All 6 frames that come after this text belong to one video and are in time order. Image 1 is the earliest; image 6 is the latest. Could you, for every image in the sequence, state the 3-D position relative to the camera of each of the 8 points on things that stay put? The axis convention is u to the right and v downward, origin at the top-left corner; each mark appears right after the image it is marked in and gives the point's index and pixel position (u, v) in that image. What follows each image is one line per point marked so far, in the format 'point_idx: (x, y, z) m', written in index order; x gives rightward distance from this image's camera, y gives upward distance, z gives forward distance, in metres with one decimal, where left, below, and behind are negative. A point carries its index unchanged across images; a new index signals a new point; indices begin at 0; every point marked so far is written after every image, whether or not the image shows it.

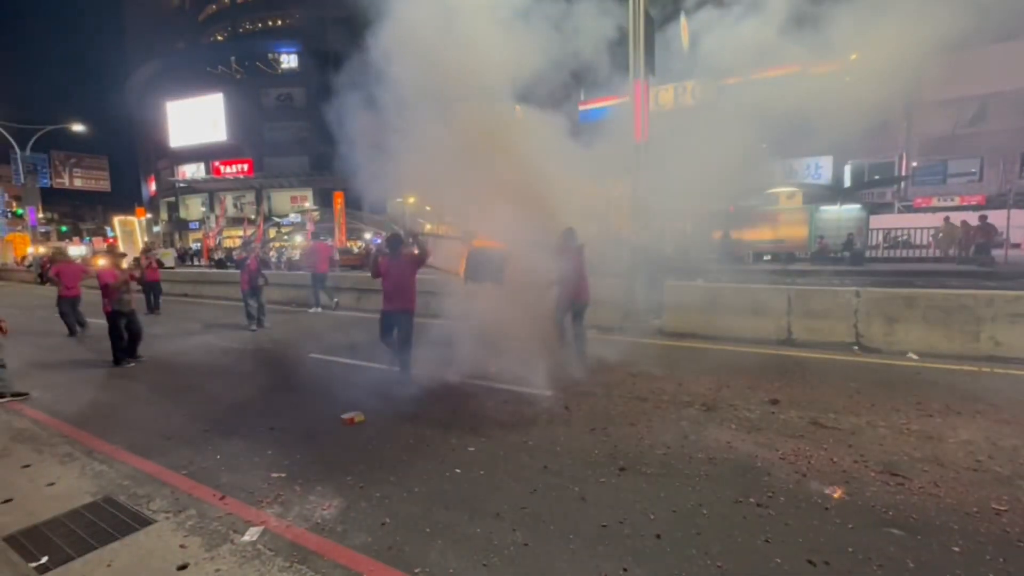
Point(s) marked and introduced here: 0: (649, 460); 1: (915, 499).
0: (+1.1, -1.4, +3.8) m
1: (+2.7, -1.4, +3.2) m
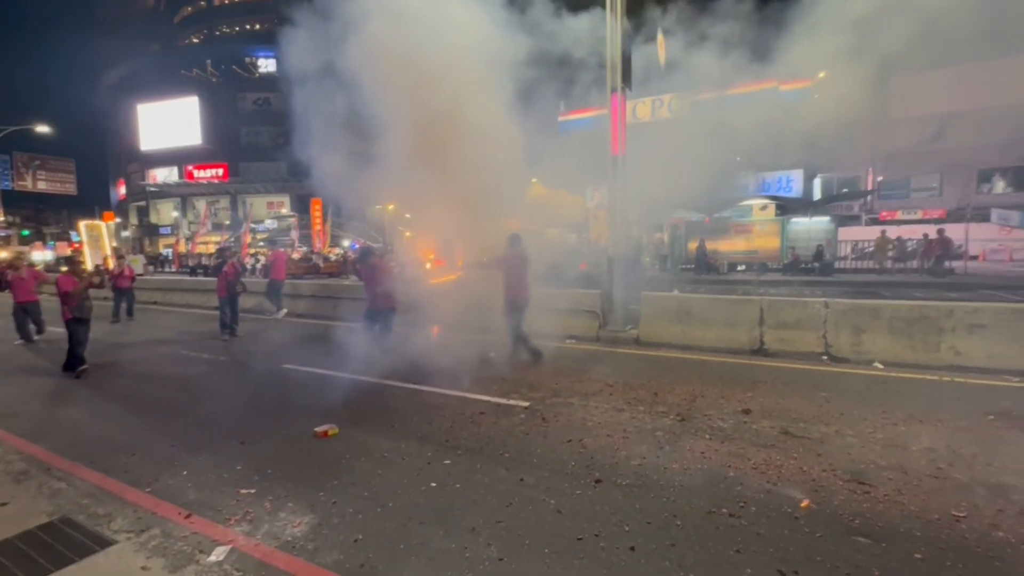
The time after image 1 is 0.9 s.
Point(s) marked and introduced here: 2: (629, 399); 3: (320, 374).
0: (+0.9, -1.5, +3.8) m
1: (+2.6, -1.5, +3.3) m
2: (+1.3, -1.3, +5.4) m
3: (-2.9, -1.3, +7.1) m
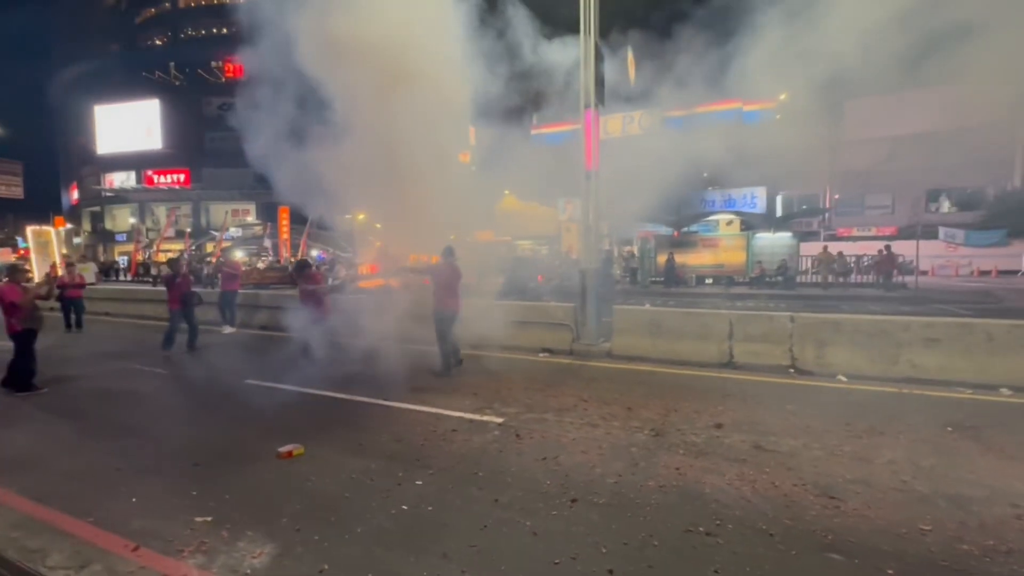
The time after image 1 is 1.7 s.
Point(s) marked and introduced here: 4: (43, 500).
0: (+0.7, -1.6, +3.7) m
1: (+2.4, -1.6, +3.3) m
2: (+1.0, -1.4, +5.4) m
3: (-3.3, -1.5, +6.9) m
4: (-3.7, -1.7, +3.8) m
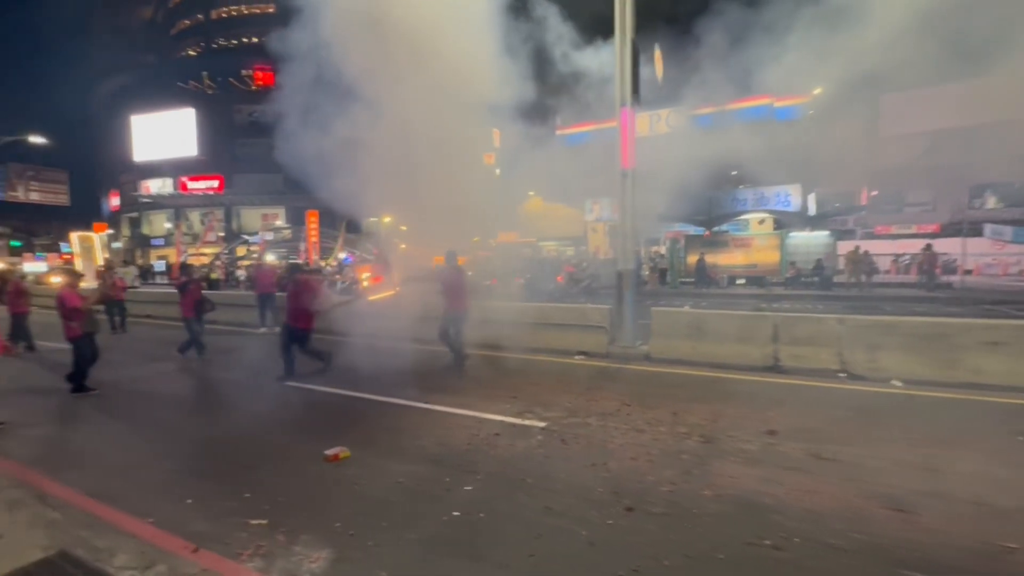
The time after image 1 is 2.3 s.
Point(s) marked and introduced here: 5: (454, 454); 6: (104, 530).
0: (+1.1, -1.6, +3.6) m
1: (+2.8, -1.7, +3.2) m
2: (+1.5, -1.4, +5.3) m
3: (-2.7, -1.5, +6.9) m
4: (-3.3, -1.7, +3.9) m
5: (-0.5, -1.6, +4.5) m
6: (-2.9, -1.7, +3.4) m
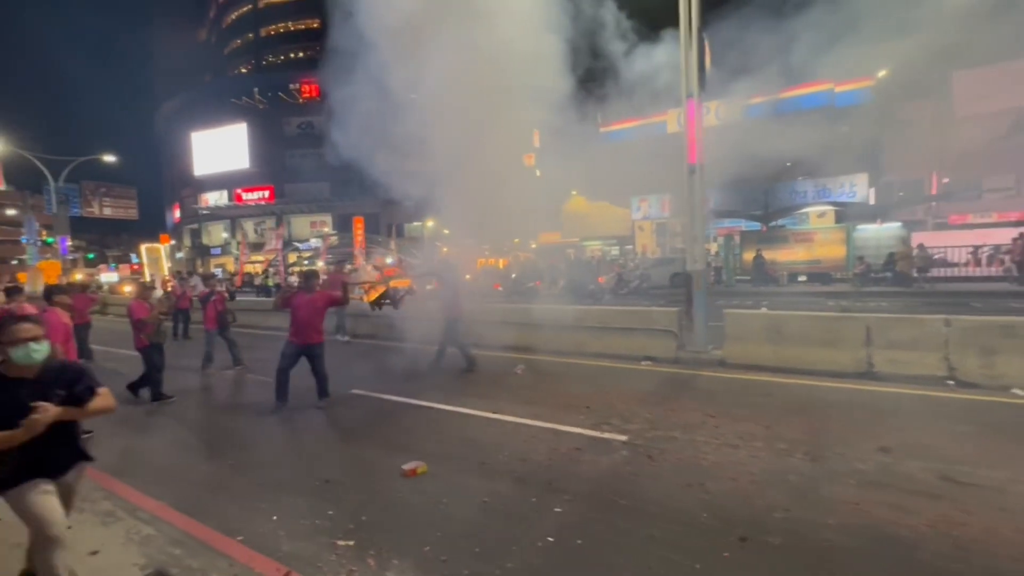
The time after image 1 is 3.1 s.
0: (+1.8, -1.6, +3.3) m
1: (+3.4, -1.7, +2.7) m
2: (+2.3, -1.5, +4.9) m
3: (-1.8, -1.6, +6.9) m
4: (-2.6, -1.8, +3.9) m
5: (+0.2, -1.6, +4.3) m
6: (-2.2, -1.8, +3.4) m
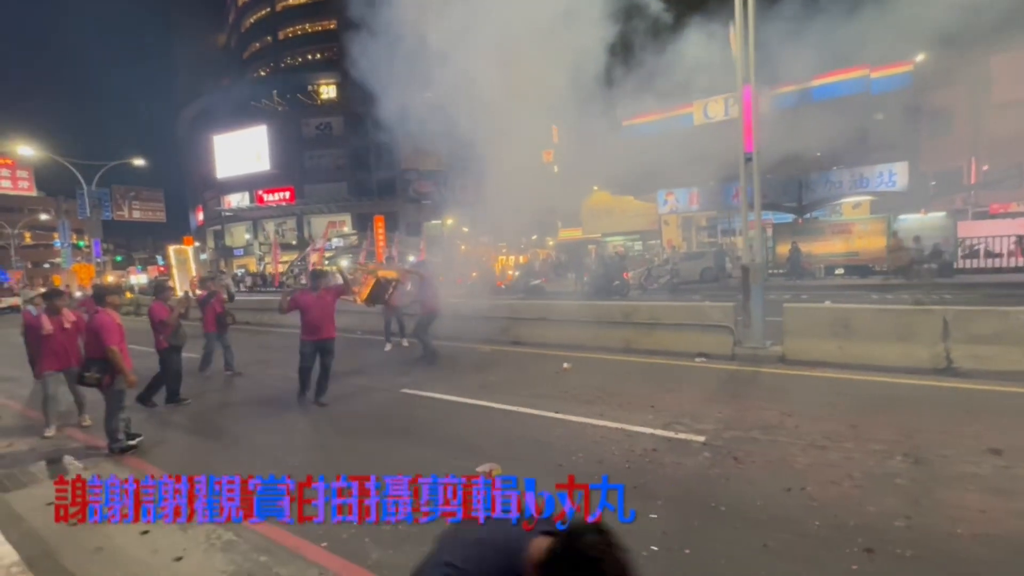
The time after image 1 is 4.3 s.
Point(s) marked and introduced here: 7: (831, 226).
0: (+2.4, -1.6, +3.0) m
1: (+4.0, -1.6, +2.4) m
2: (+3.0, -1.4, +4.6) m
3: (-1.0, -1.6, +6.7) m
4: (-1.9, -1.8, +3.7) m
5: (+0.9, -1.6, +4.1) m
6: (-1.6, -1.8, +3.2) m
7: (+13.3, +2.6, +19.7) m
